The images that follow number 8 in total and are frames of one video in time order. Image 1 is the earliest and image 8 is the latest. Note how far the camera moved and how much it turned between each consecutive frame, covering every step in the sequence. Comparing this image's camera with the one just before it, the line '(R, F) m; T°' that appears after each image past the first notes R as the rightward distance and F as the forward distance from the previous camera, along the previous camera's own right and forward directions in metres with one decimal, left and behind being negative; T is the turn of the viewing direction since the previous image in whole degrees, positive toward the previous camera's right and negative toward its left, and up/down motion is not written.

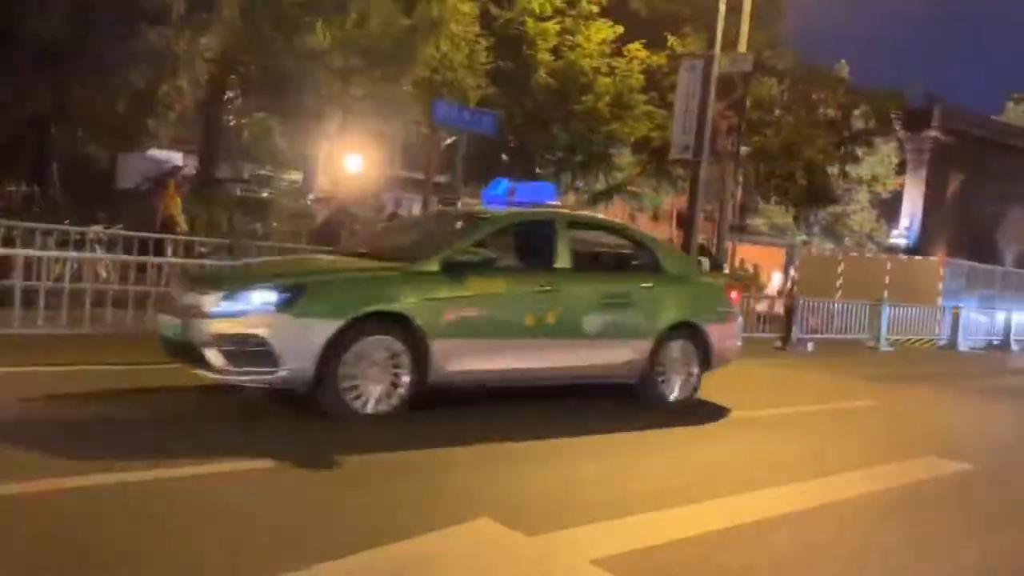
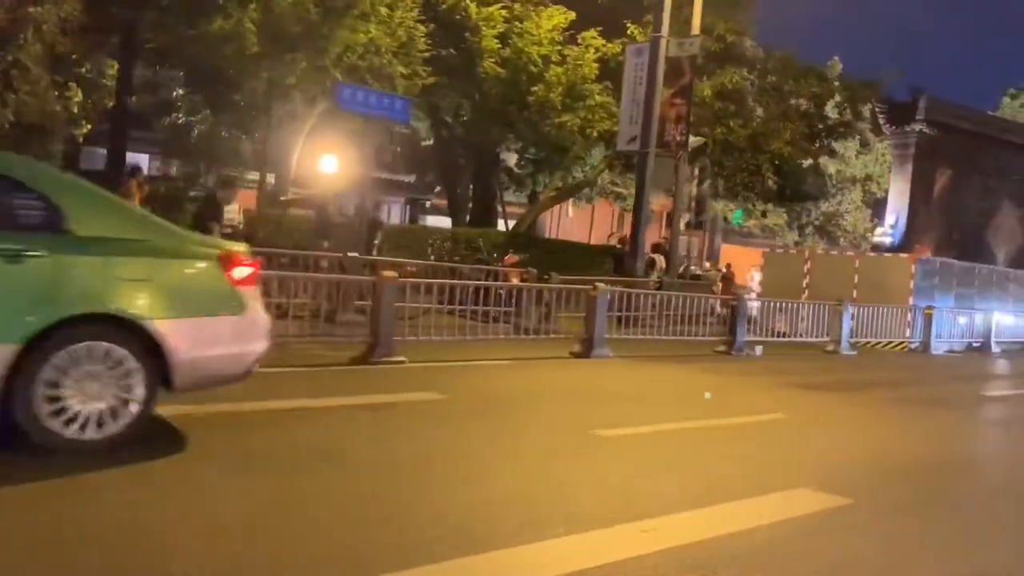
(+1.2, +1.2) m; 0°
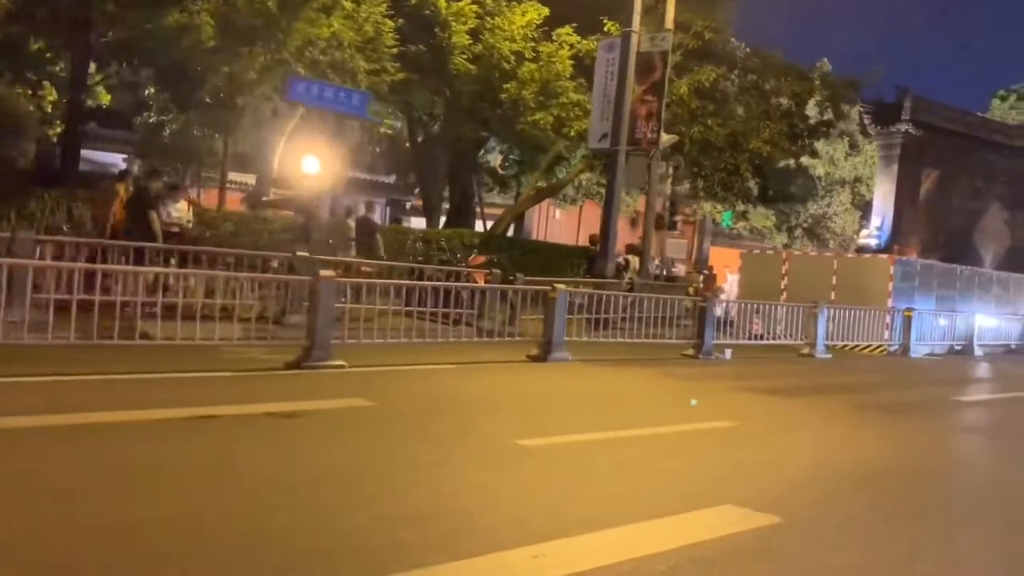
(+0.4, +0.4) m; 0°
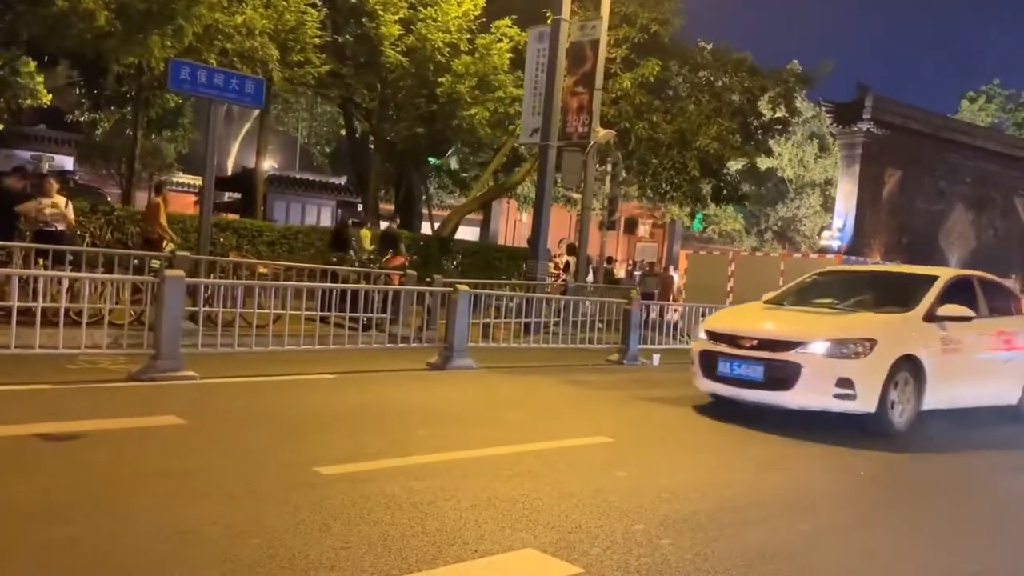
(+0.9, +0.8) m; +1°
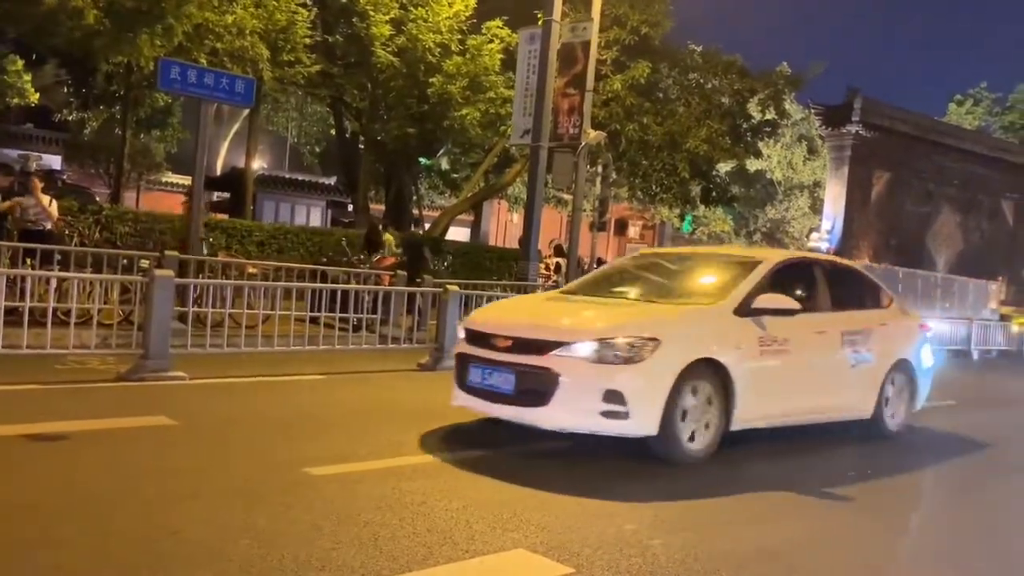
(0.0, 0.0) m; +1°
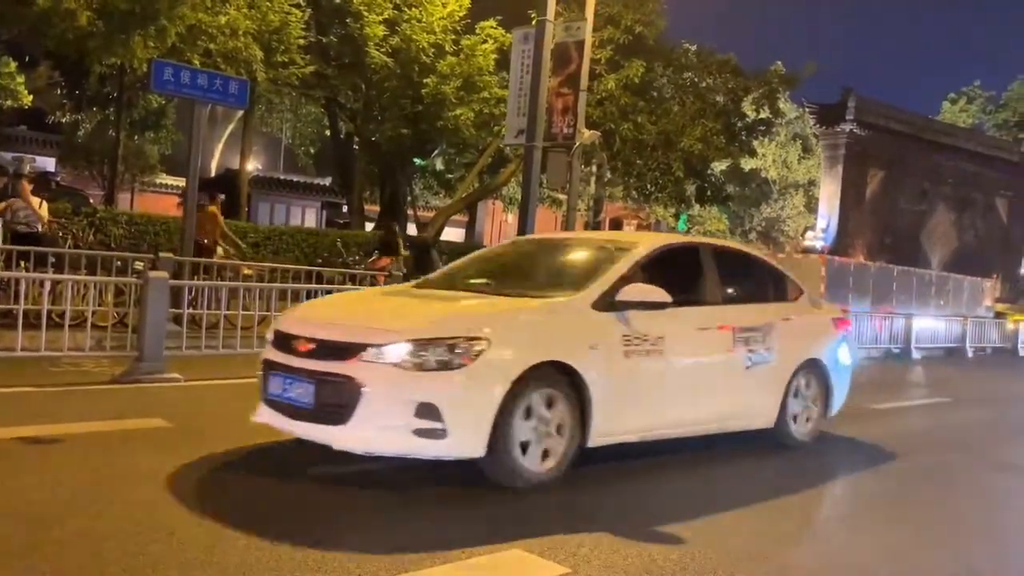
(0.0, 0.0) m; 0°
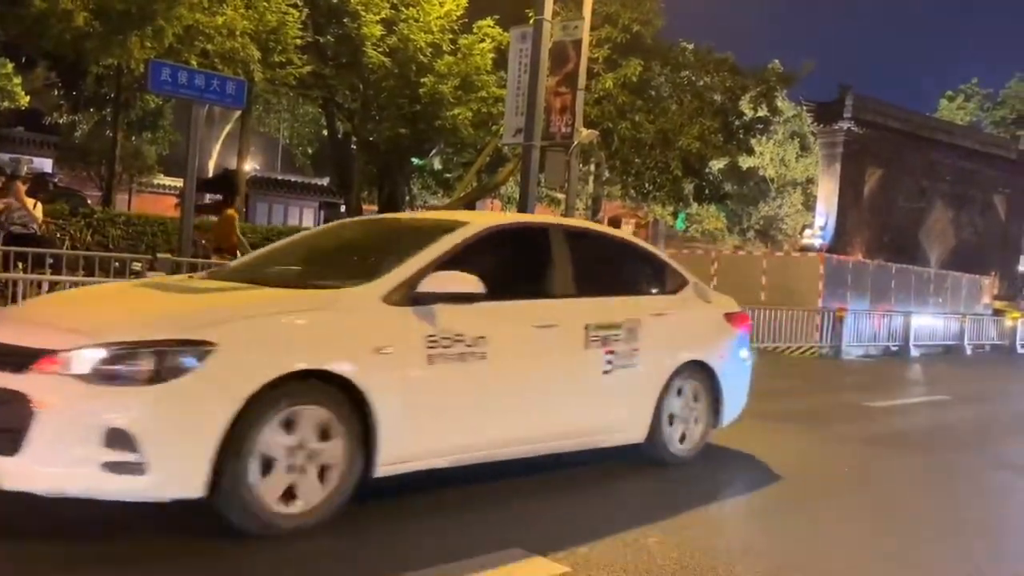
(0.0, 0.0) m; 0°
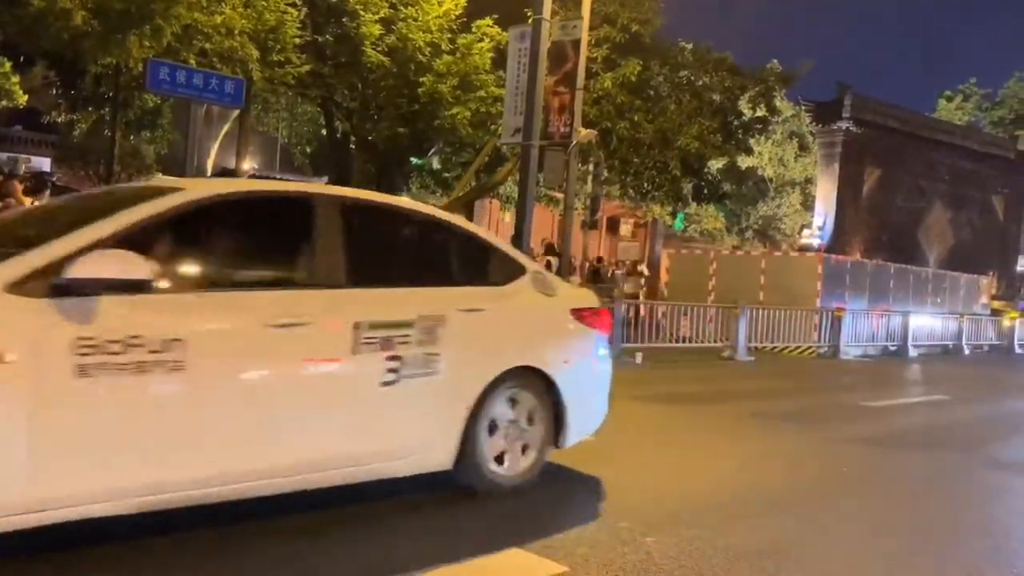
(0.0, 0.0) m; 0°
